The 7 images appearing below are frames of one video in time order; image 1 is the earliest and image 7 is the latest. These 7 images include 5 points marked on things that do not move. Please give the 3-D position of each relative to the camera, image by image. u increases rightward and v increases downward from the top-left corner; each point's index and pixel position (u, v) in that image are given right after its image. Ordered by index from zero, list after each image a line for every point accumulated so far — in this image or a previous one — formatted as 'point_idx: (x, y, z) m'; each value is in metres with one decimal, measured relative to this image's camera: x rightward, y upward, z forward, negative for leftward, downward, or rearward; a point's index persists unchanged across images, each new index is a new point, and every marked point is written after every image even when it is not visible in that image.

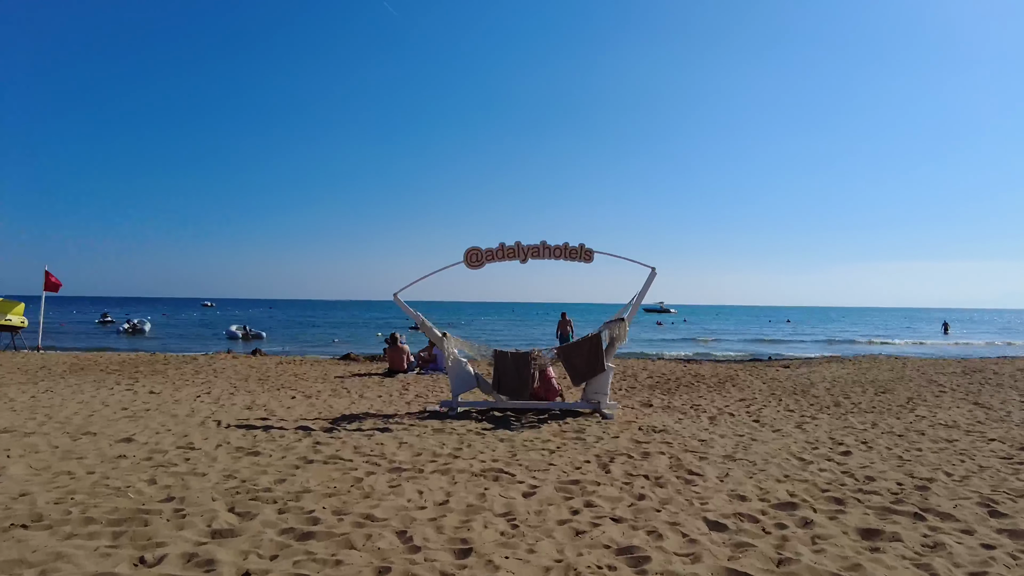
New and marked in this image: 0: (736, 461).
0: (+2.0, -1.6, +5.1) m
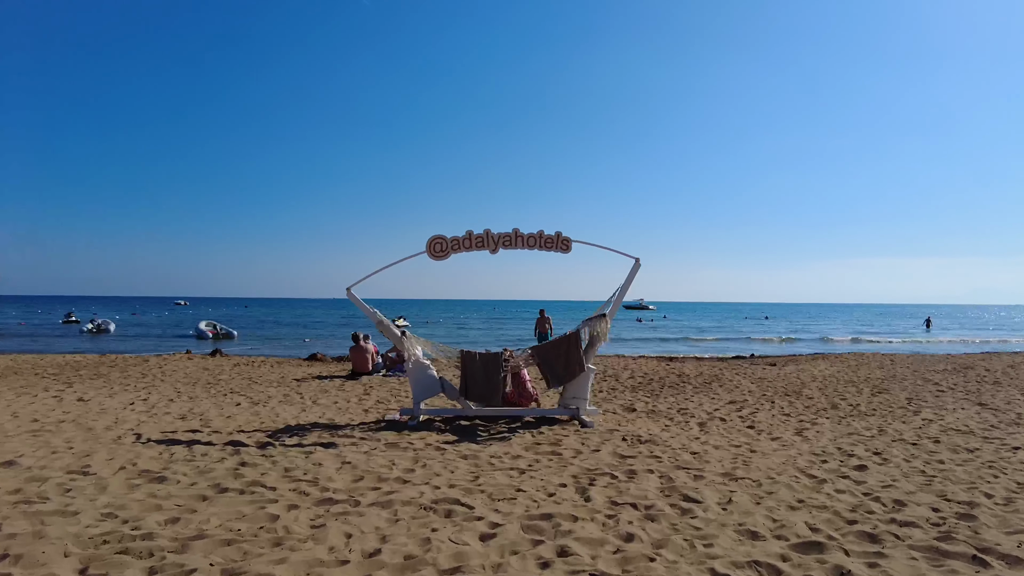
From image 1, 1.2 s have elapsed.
0: (+1.7, -1.5, +4.4) m
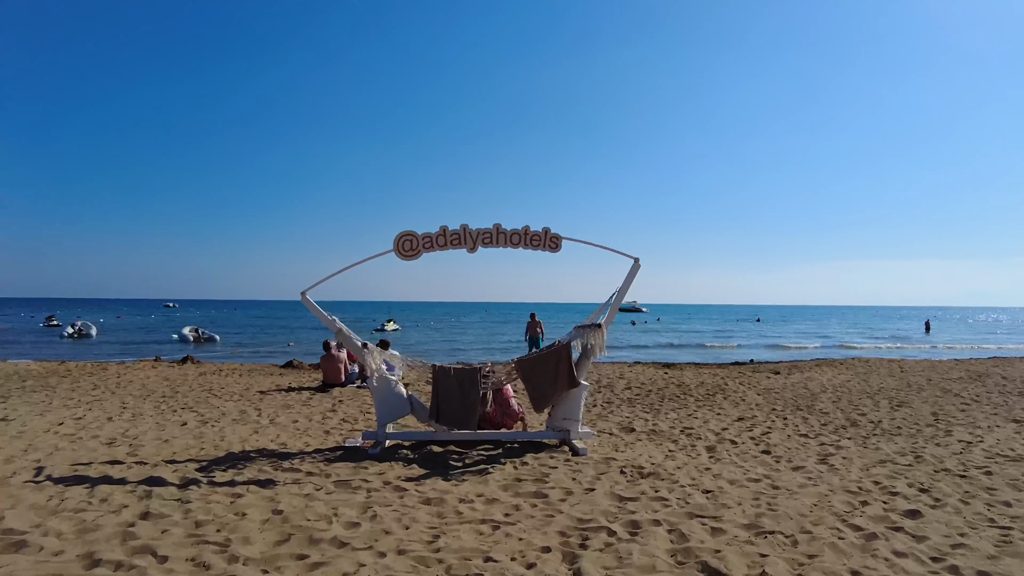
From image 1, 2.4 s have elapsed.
0: (+1.6, -1.5, +3.5) m
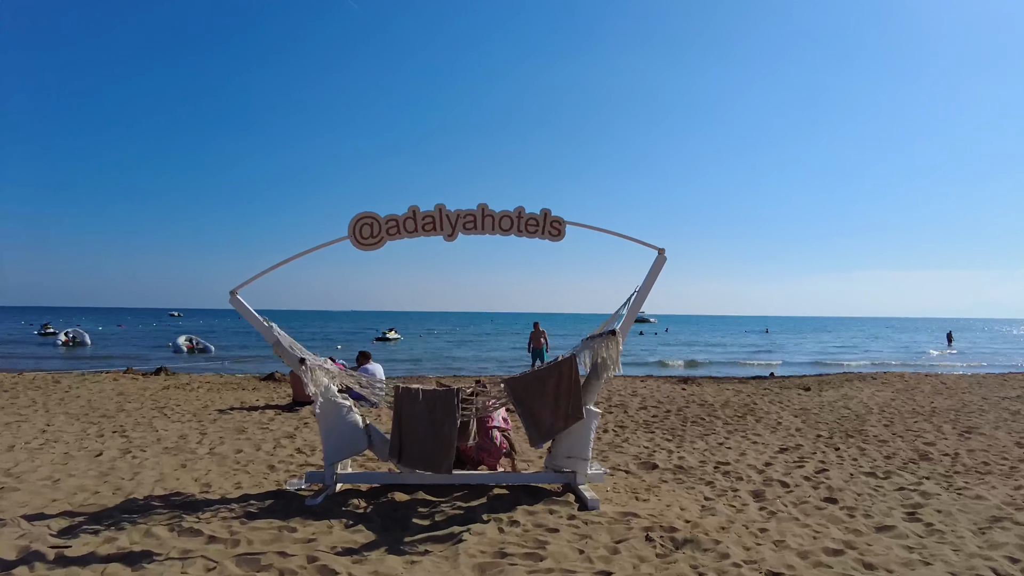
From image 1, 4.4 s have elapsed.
0: (+1.4, -1.5, +2.1) m
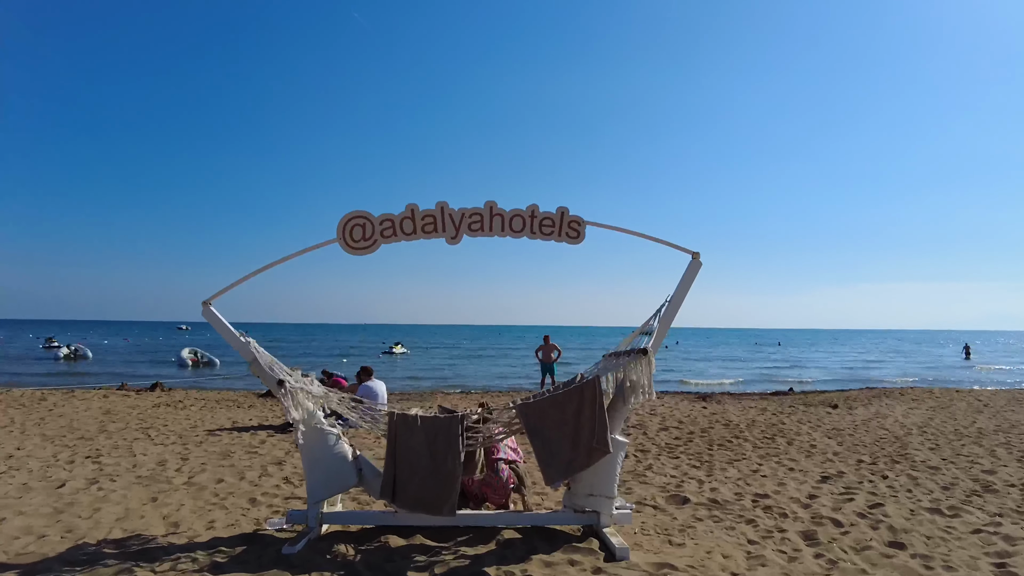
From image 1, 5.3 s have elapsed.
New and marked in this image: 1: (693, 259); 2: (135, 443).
0: (+1.5, -1.5, +1.4) m
1: (+1.3, +0.2, +4.2) m
2: (-4.8, -2.0, +7.2) m
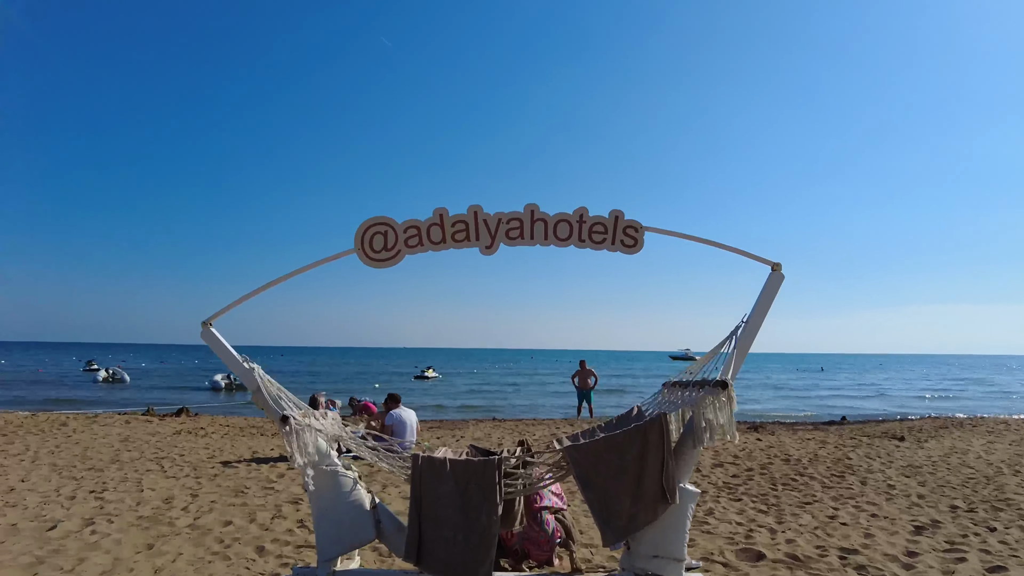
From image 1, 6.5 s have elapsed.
0: (+1.6, -1.5, +0.7) m
1: (+1.6, +0.1, +3.5) m
2: (-4.3, -2.2, +6.7) m
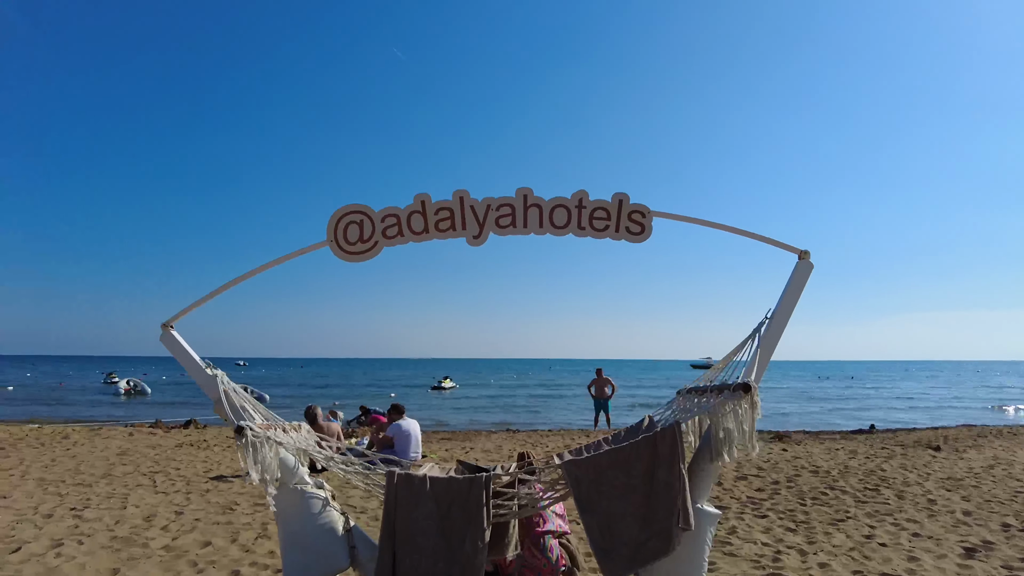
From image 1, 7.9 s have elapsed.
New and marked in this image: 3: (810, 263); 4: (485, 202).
0: (+1.5, -1.4, +0.2) m
1: (+1.6, +0.2, +3.1) m
2: (-4.3, -2.3, +6.4) m
3: (+1.6, +0.1, +3.1) m
4: (-0.1, +0.5, +3.2) m
